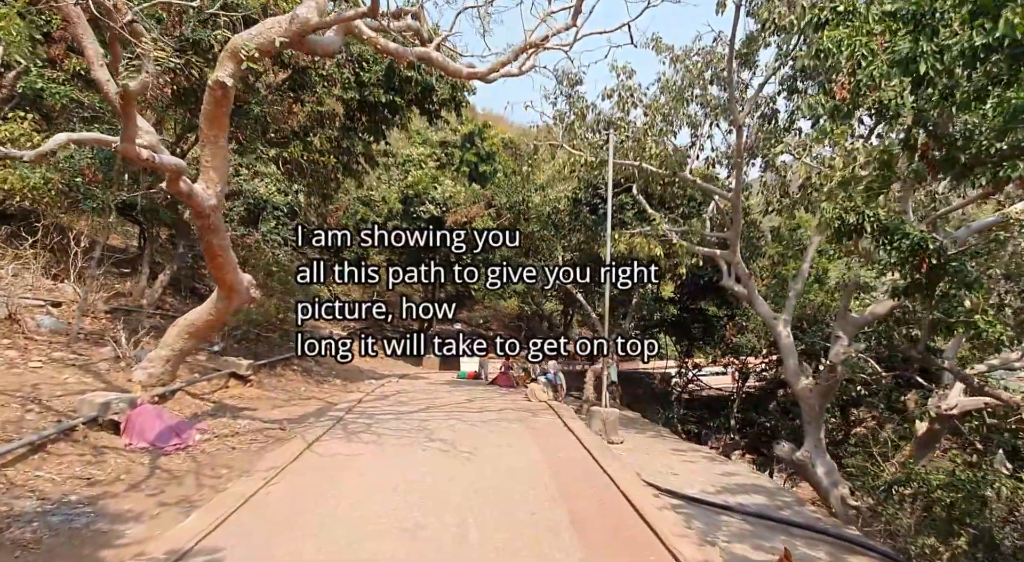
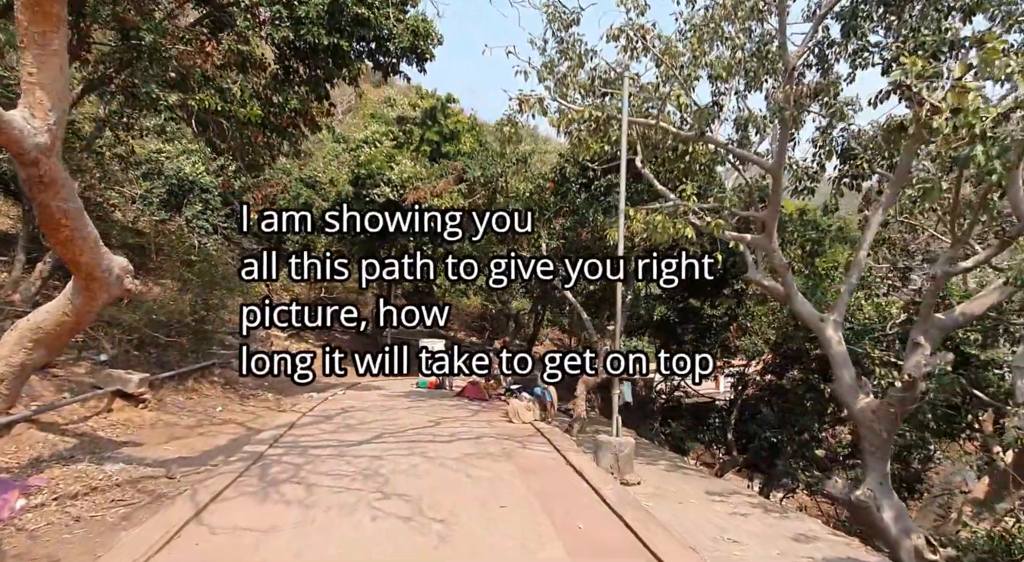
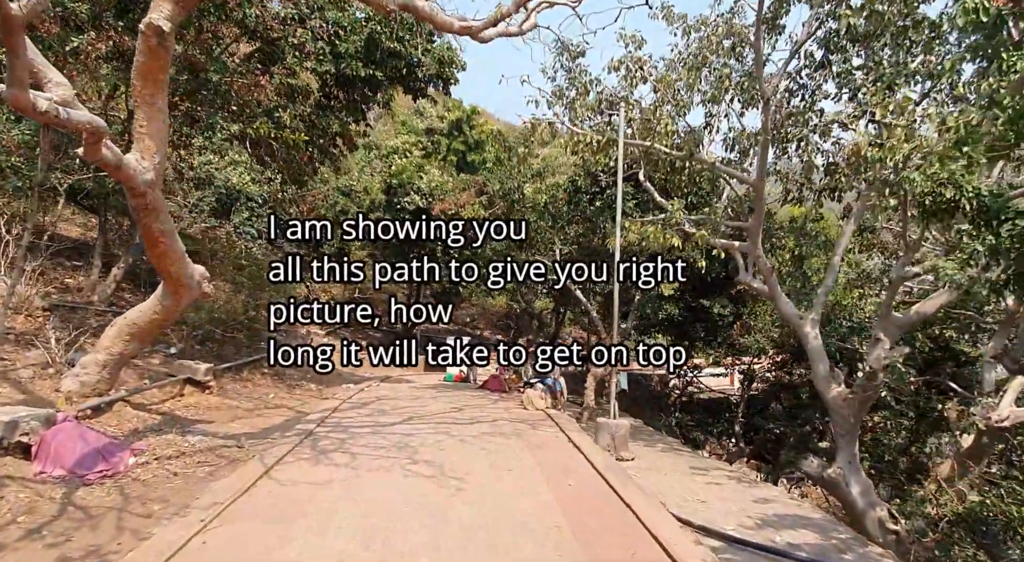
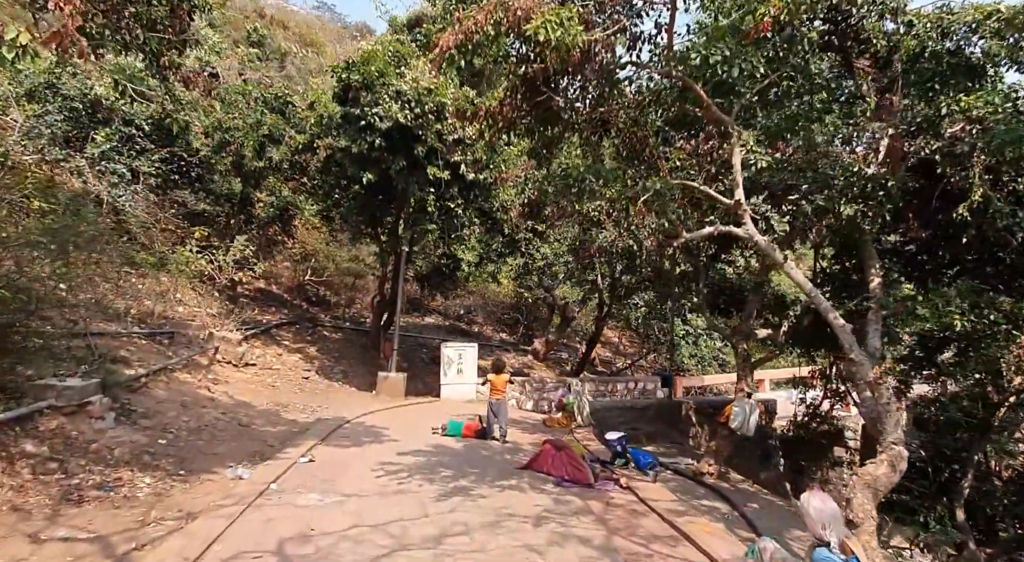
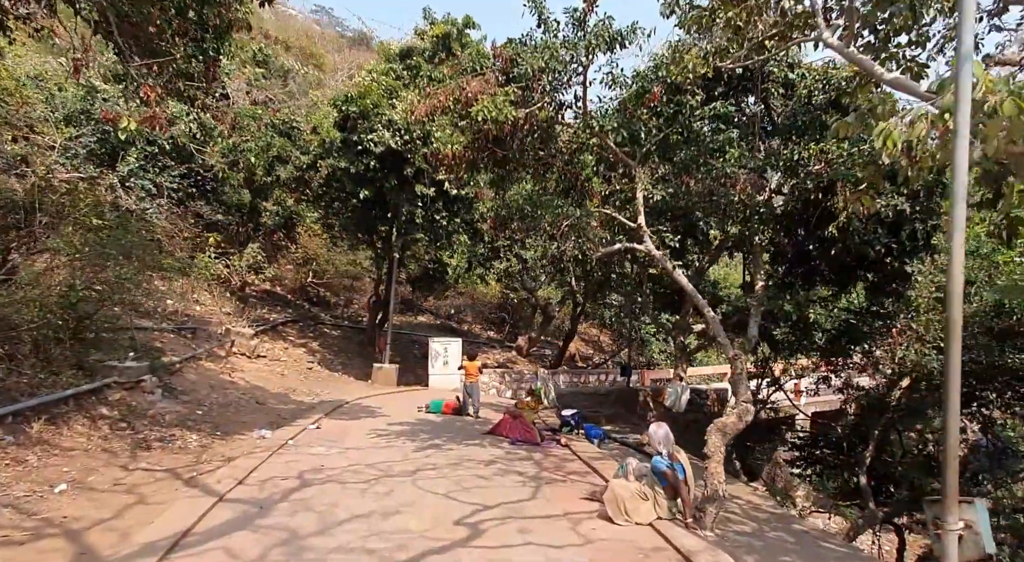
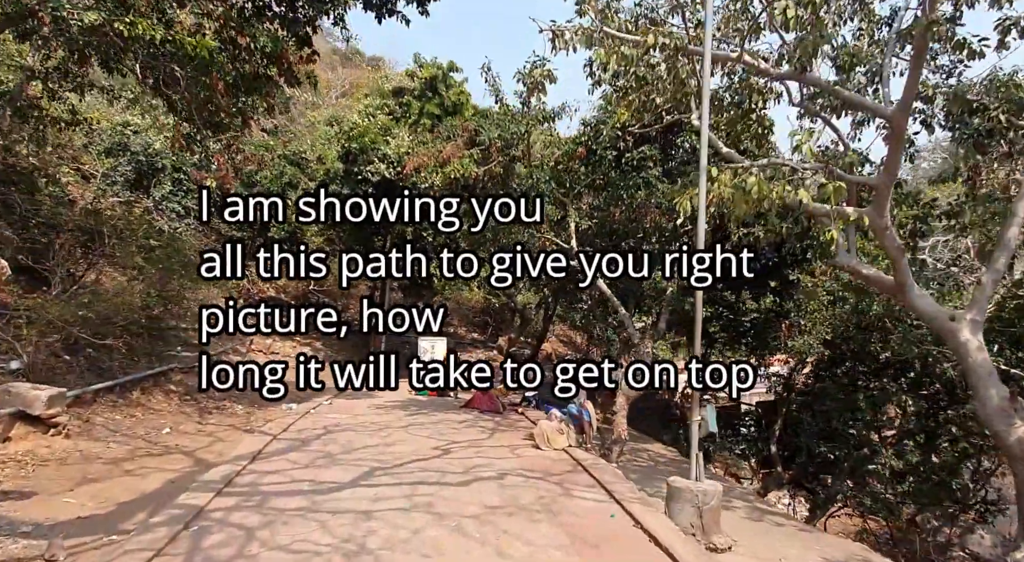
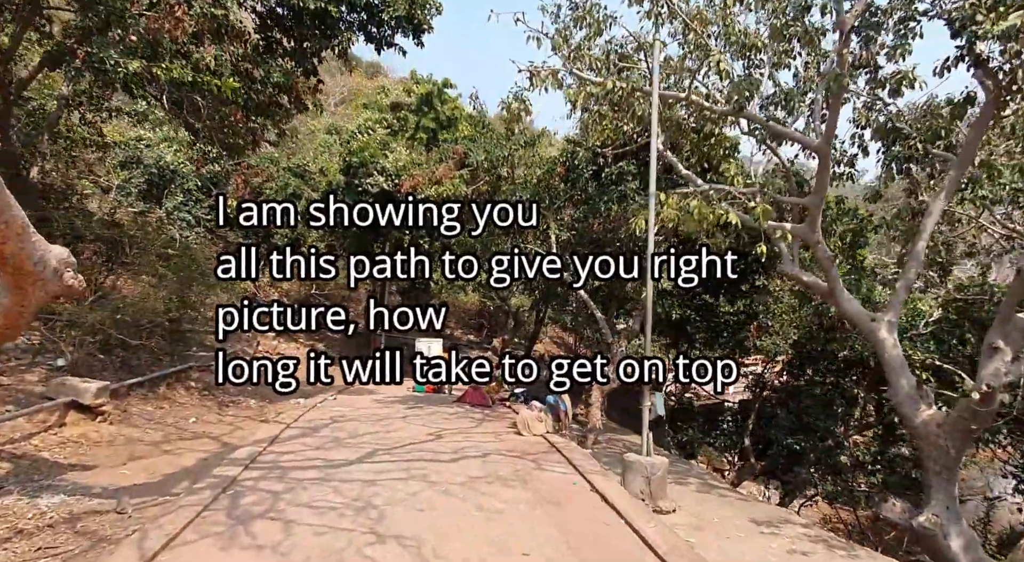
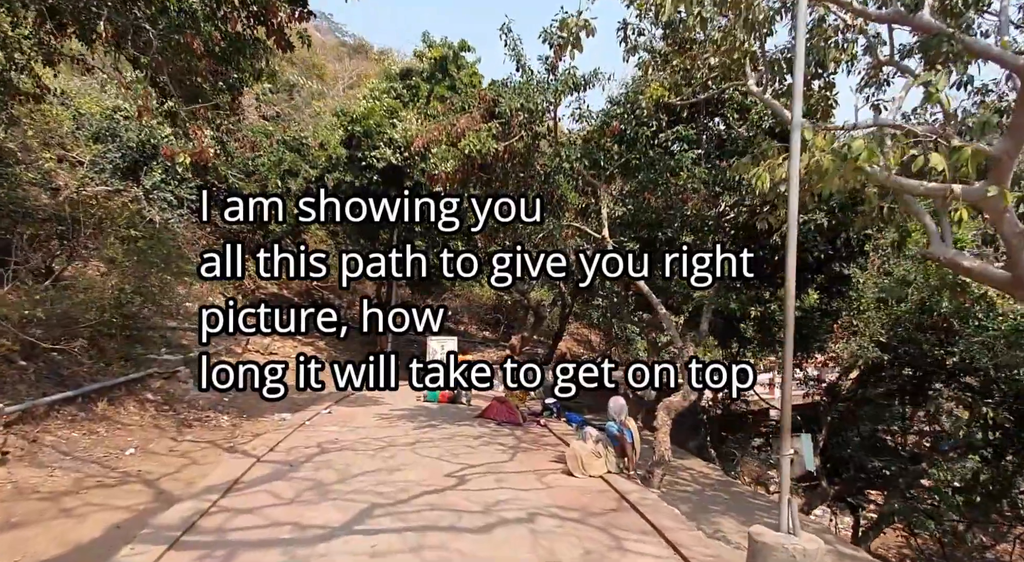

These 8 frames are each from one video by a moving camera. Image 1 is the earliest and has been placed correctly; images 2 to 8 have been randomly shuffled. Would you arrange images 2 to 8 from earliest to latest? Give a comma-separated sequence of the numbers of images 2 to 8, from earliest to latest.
3, 2, 7, 6, 8, 5, 4
